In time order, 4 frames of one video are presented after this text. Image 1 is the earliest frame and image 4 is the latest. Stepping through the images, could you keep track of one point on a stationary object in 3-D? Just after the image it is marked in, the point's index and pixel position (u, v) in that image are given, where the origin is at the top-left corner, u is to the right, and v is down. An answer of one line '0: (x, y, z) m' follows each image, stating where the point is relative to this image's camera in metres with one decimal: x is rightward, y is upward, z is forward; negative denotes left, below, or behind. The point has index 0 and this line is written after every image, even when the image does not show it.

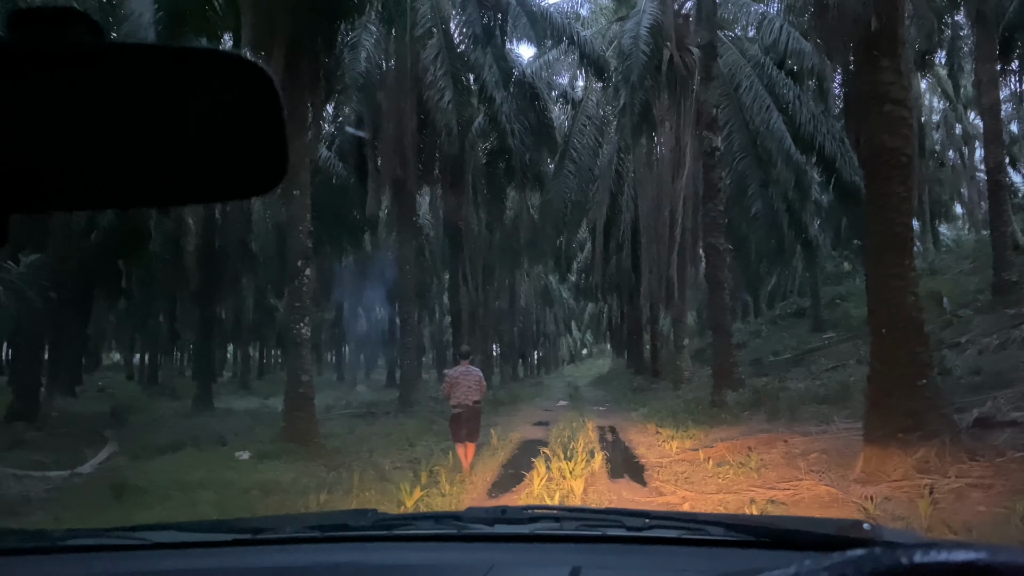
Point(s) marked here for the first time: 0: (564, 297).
0: (+1.1, -0.2, +16.9) m
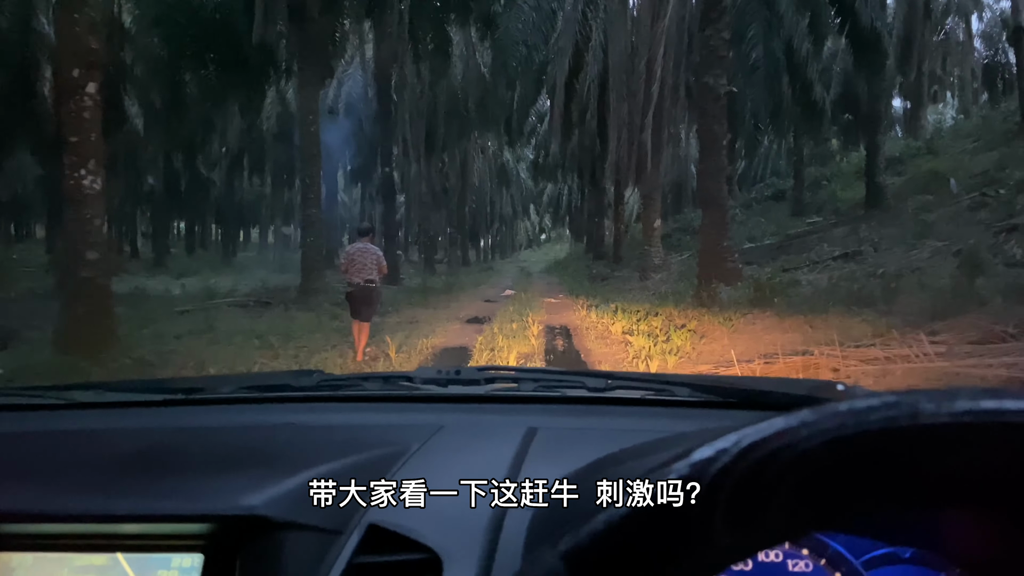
0: (+0.2, +2.1, +15.6) m
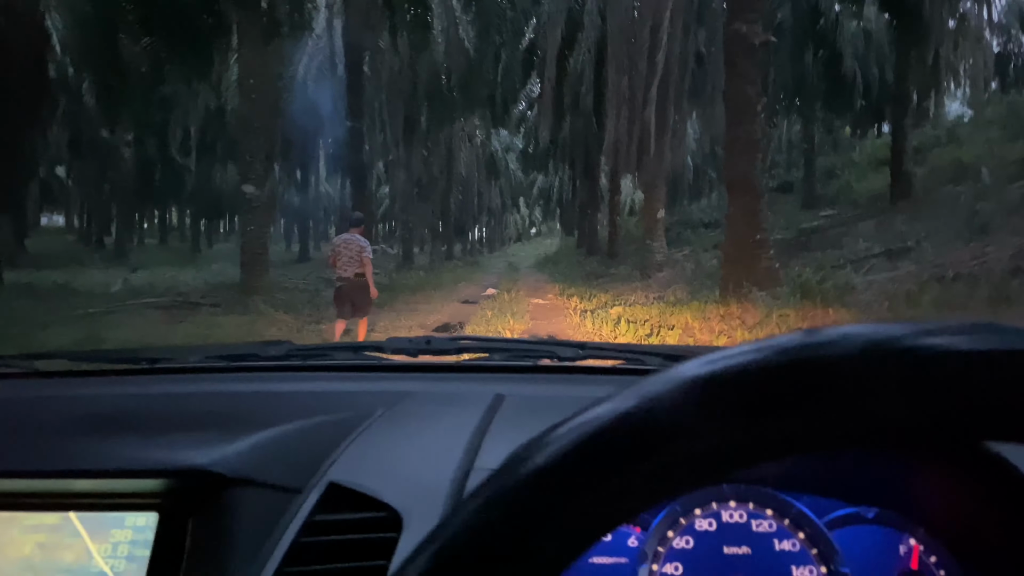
0: (0.0, +2.1, +14.9) m
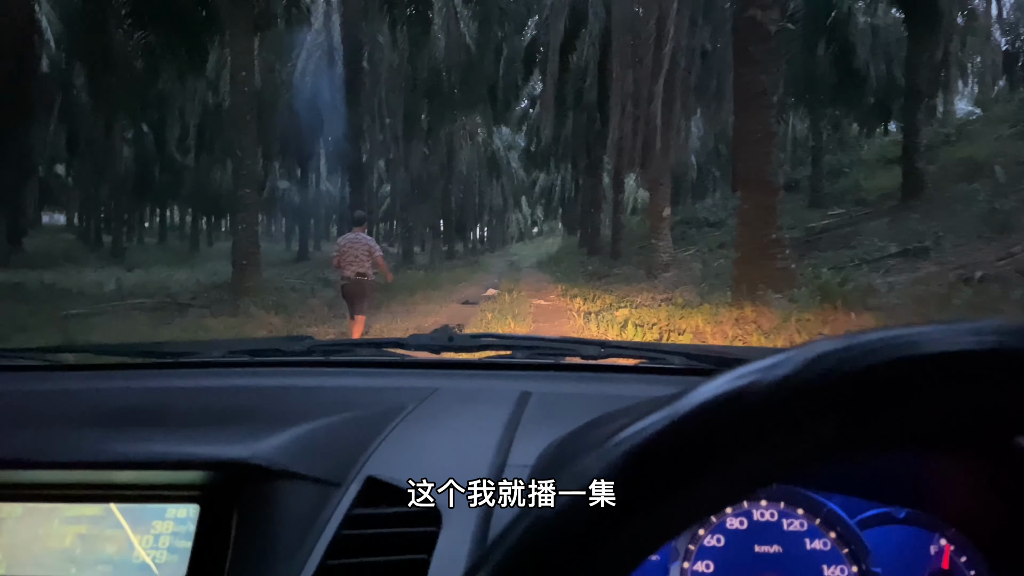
0: (0.0, +2.1, +14.7) m
